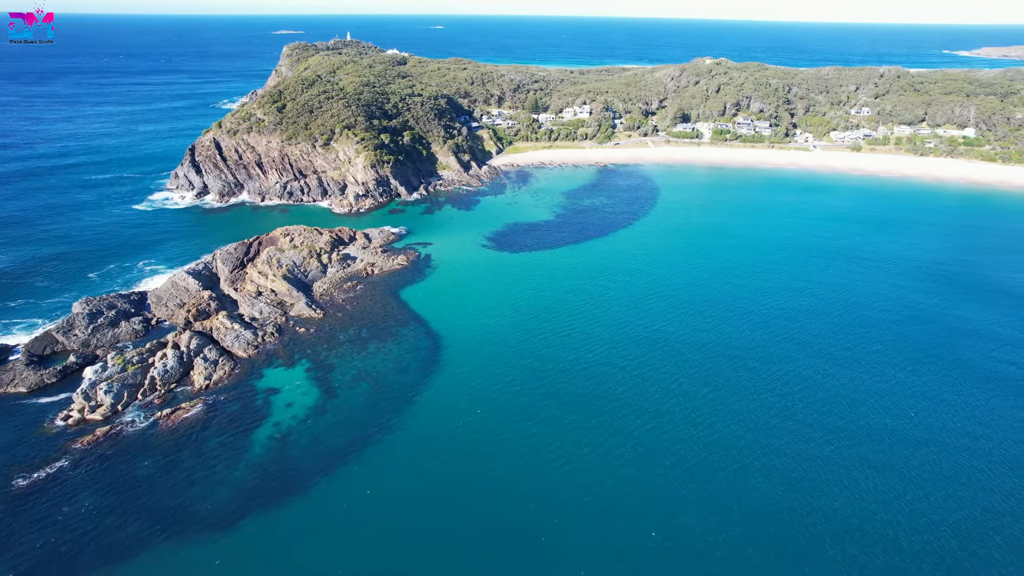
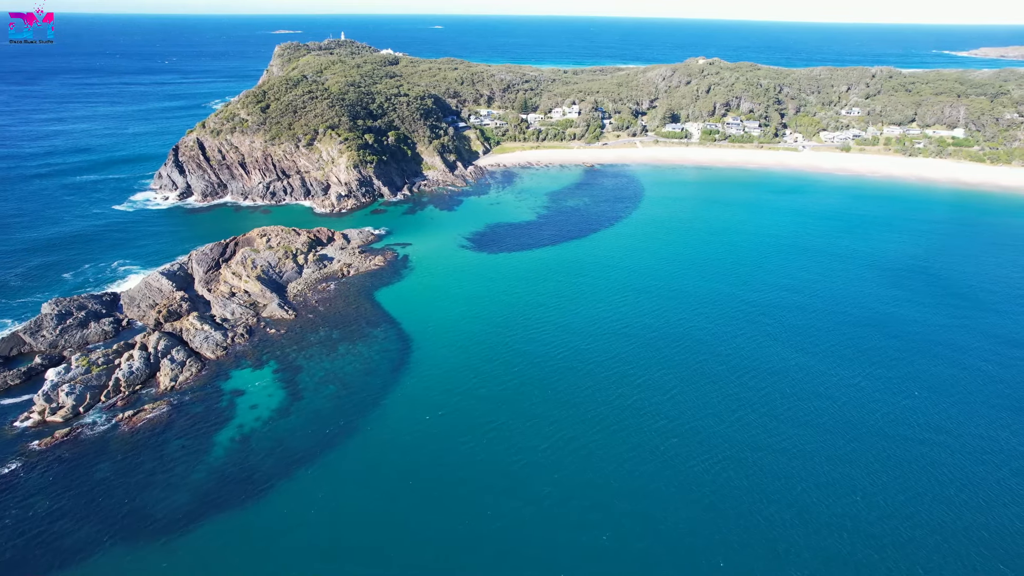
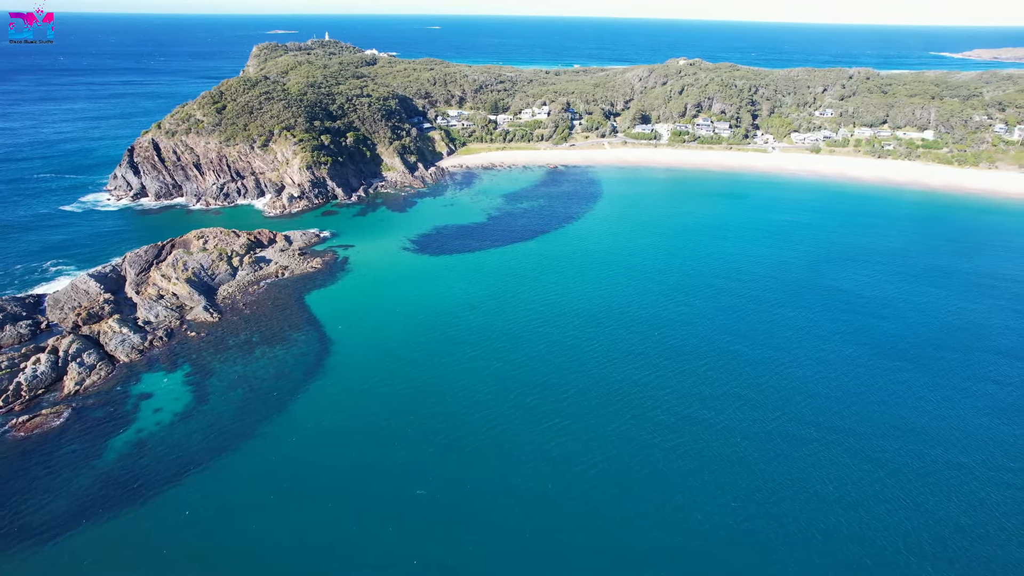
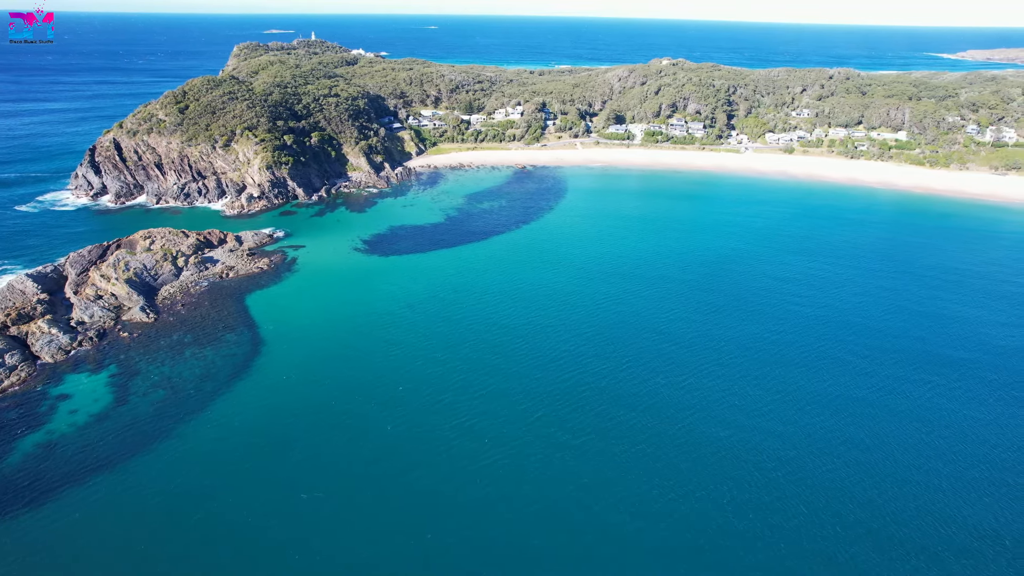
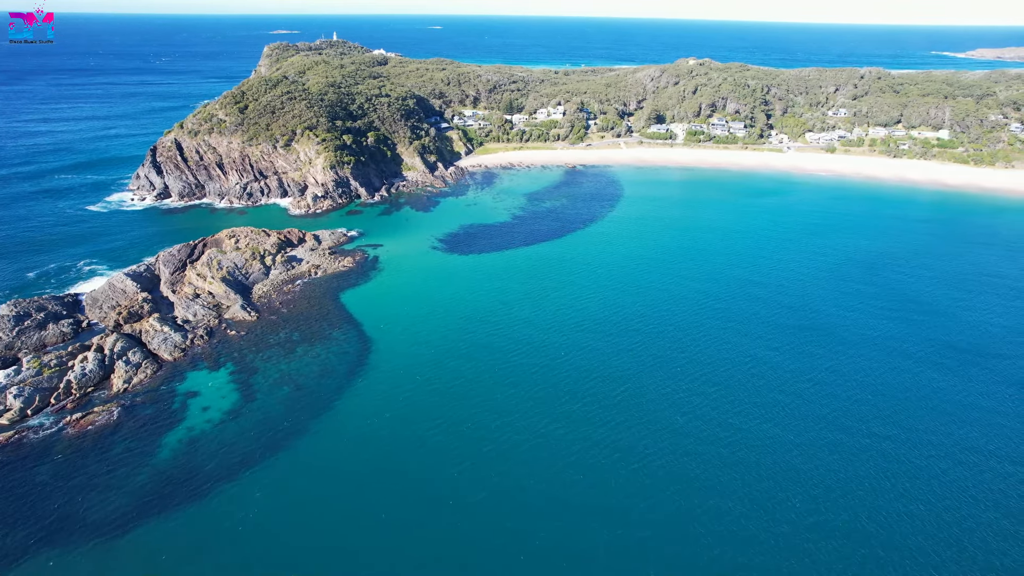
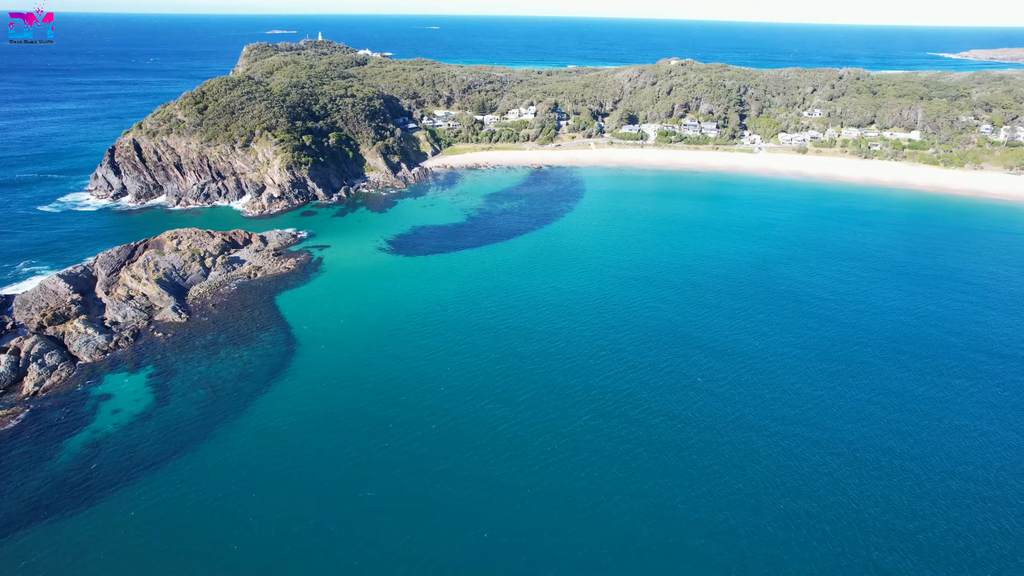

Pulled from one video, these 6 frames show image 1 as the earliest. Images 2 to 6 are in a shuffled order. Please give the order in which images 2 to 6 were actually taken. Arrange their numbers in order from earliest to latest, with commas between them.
2, 5, 3, 6, 4
